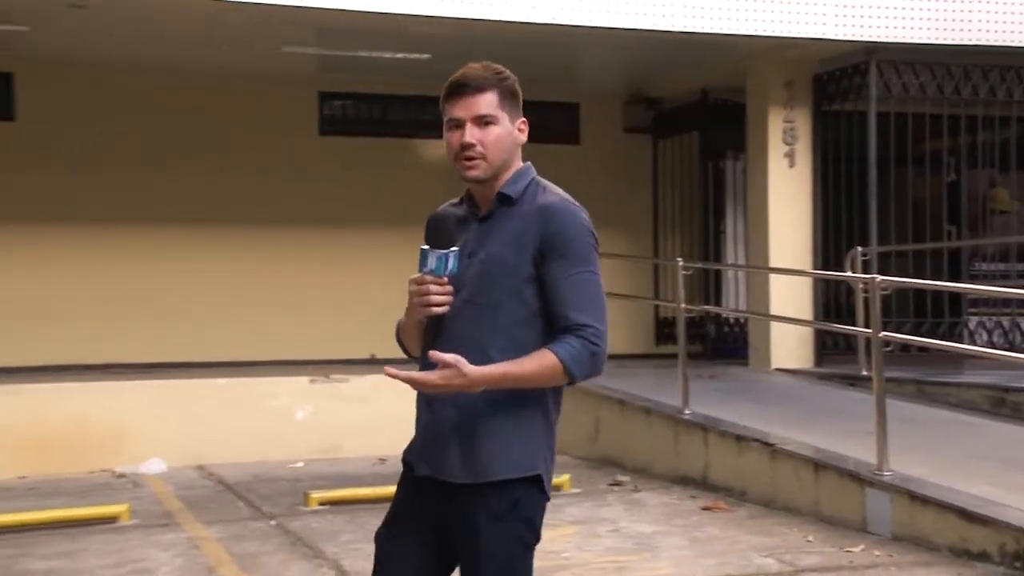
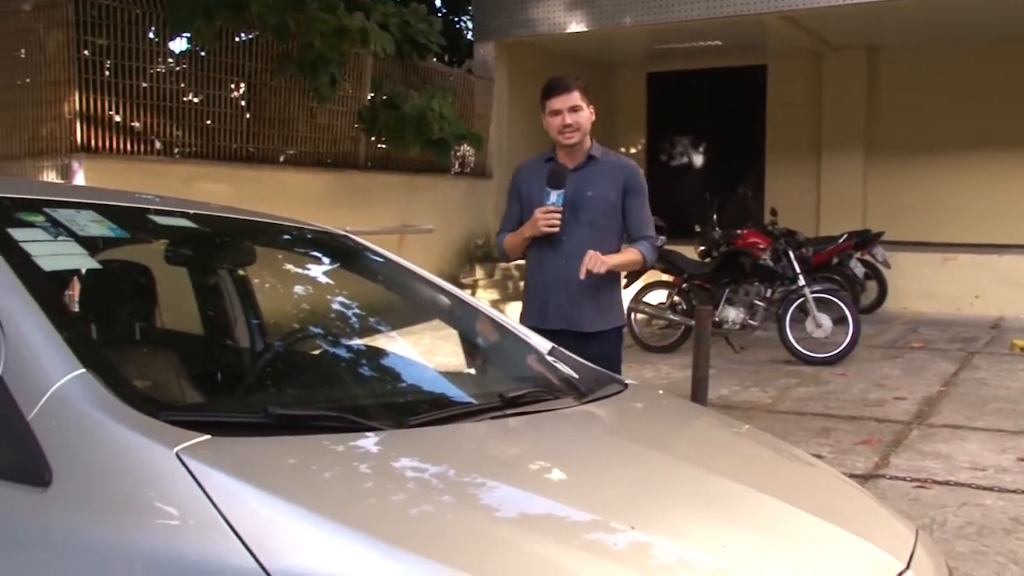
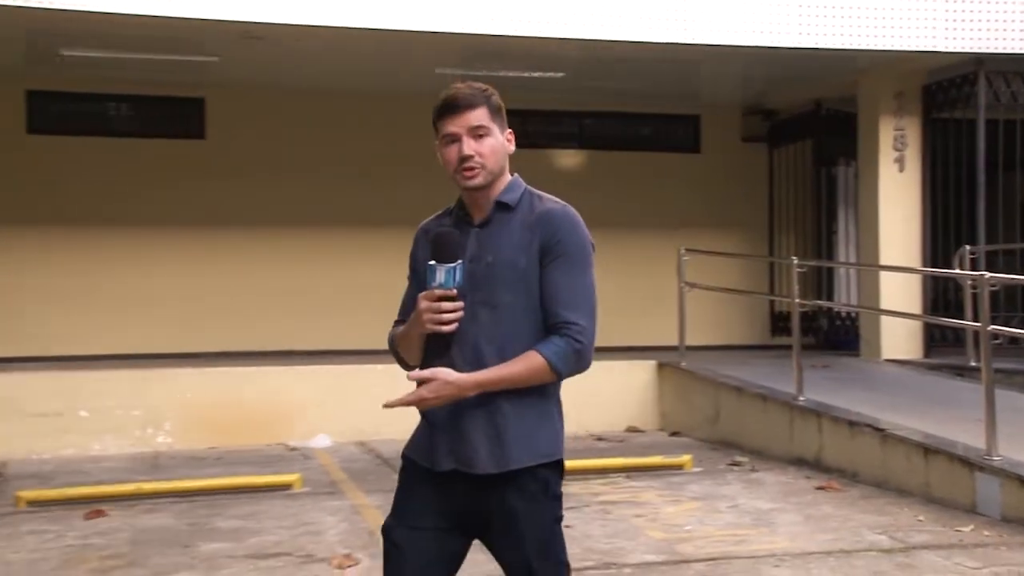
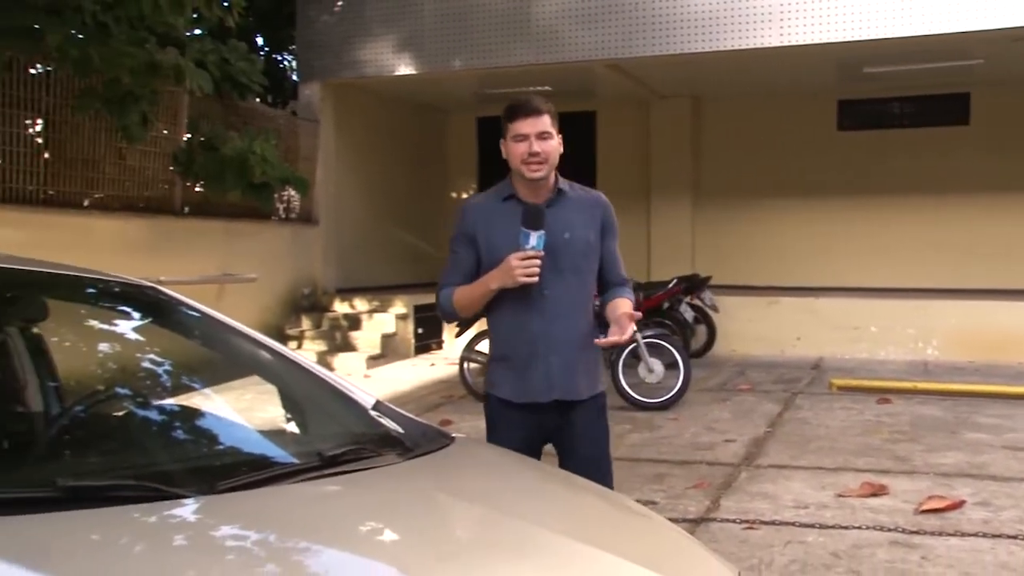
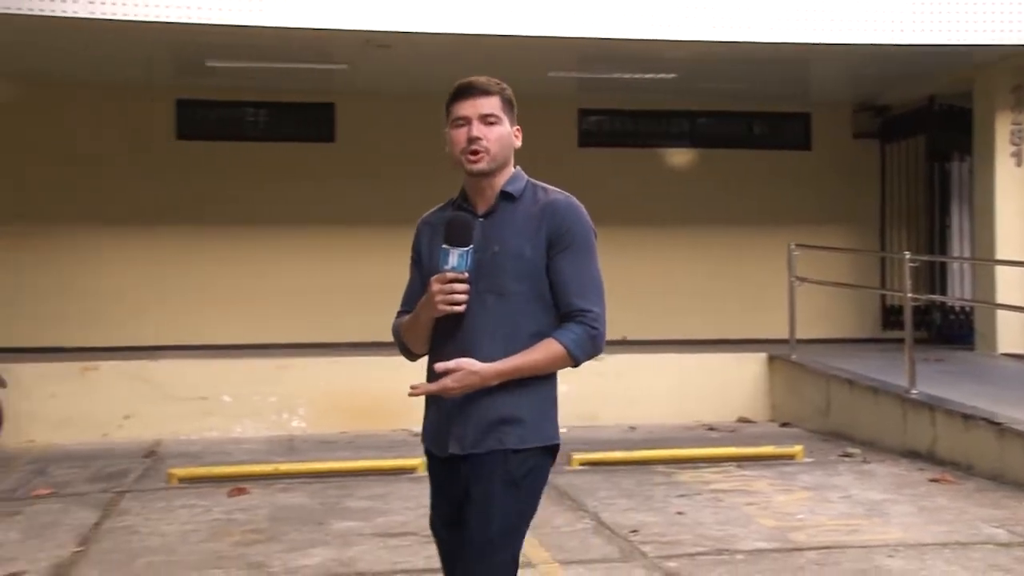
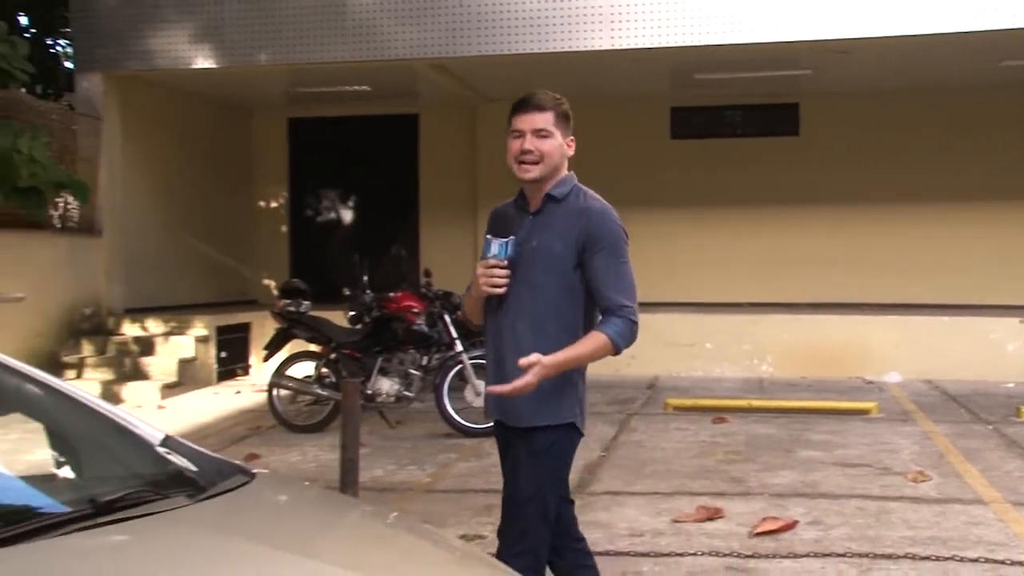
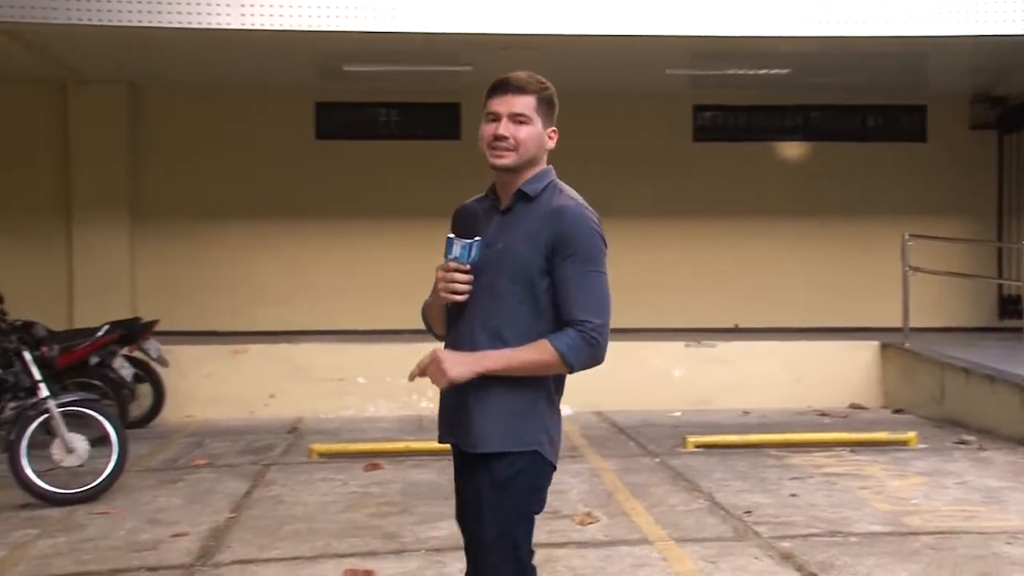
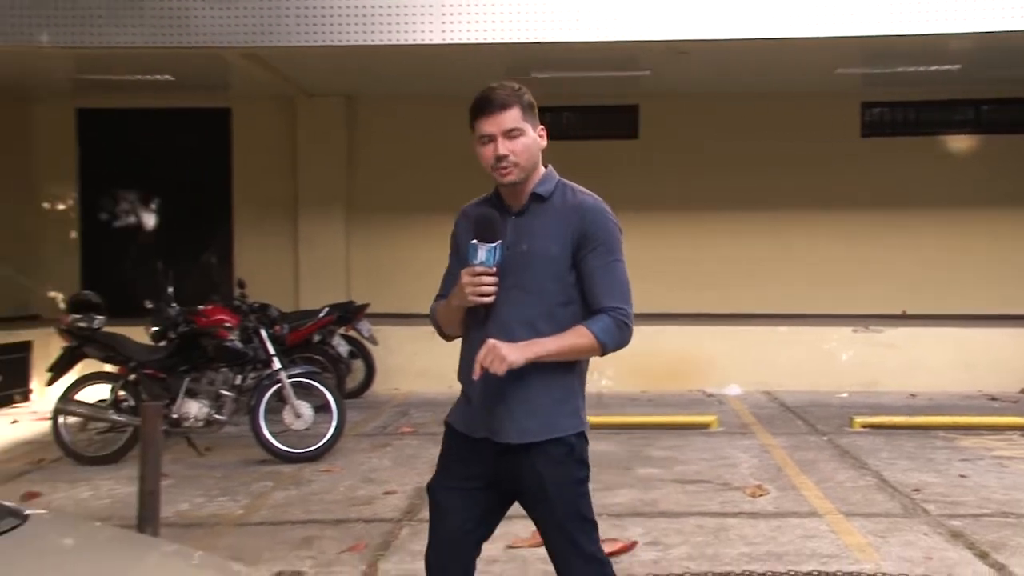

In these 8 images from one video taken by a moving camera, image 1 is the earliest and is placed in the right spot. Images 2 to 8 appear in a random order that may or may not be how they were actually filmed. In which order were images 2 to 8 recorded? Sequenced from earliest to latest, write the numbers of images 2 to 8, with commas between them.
3, 5, 7, 8, 6, 4, 2
